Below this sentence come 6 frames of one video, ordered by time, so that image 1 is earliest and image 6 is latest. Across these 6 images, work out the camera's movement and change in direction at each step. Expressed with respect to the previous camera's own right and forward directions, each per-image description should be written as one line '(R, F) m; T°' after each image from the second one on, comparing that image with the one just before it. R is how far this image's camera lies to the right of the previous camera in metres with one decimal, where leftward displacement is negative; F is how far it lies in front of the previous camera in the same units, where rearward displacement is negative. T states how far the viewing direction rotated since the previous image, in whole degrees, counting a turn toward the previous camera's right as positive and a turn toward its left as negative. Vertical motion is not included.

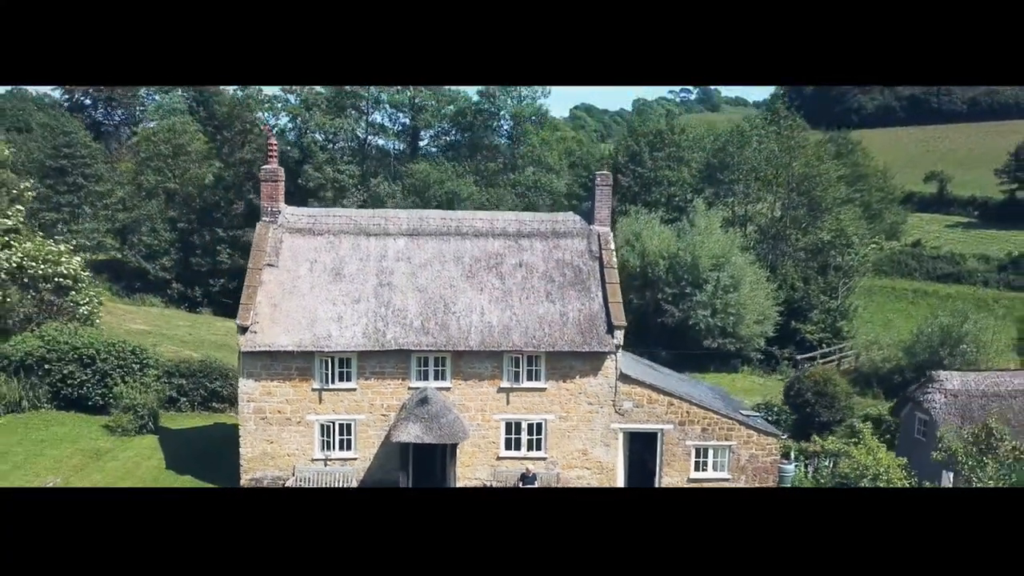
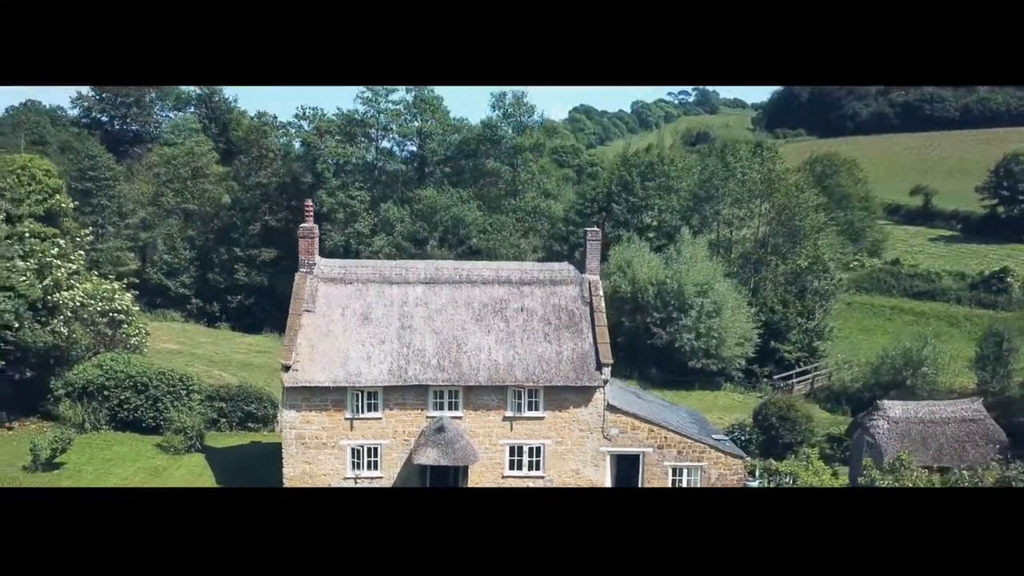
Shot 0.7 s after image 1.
(0.0, -0.4) m; 0°
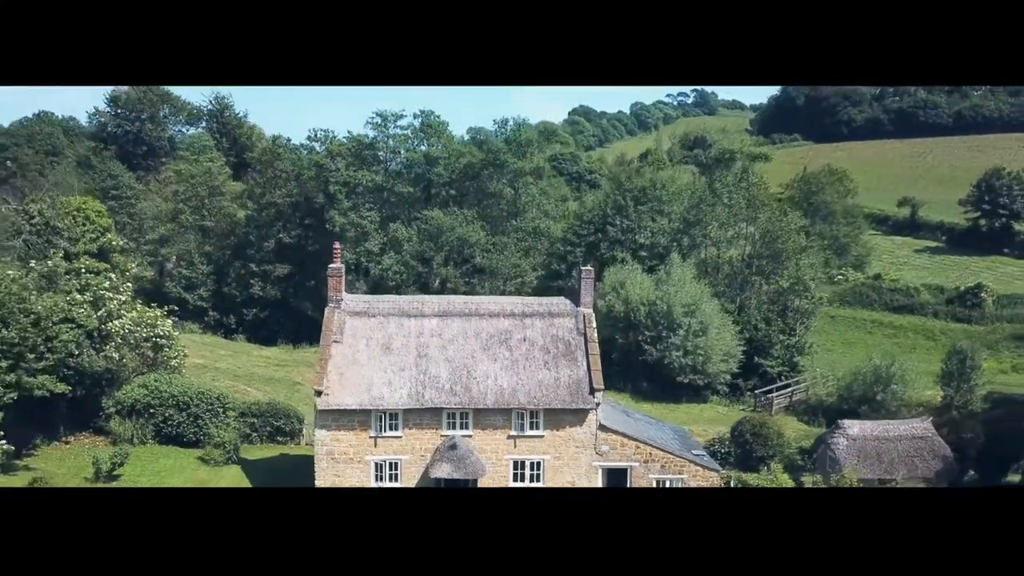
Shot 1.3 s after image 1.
(0.0, -0.4) m; 0°
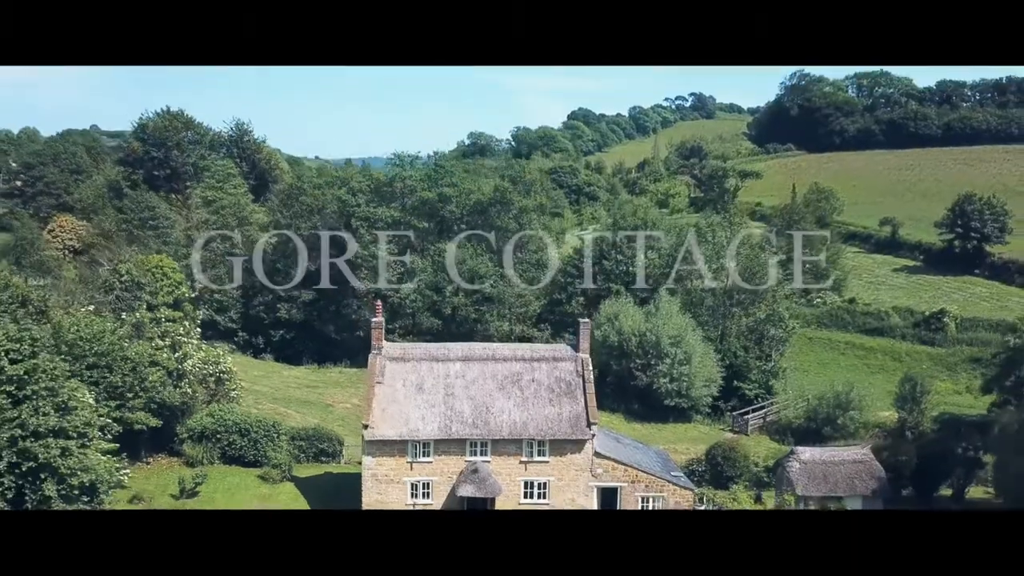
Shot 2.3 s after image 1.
(-0.1, -0.7) m; 0°
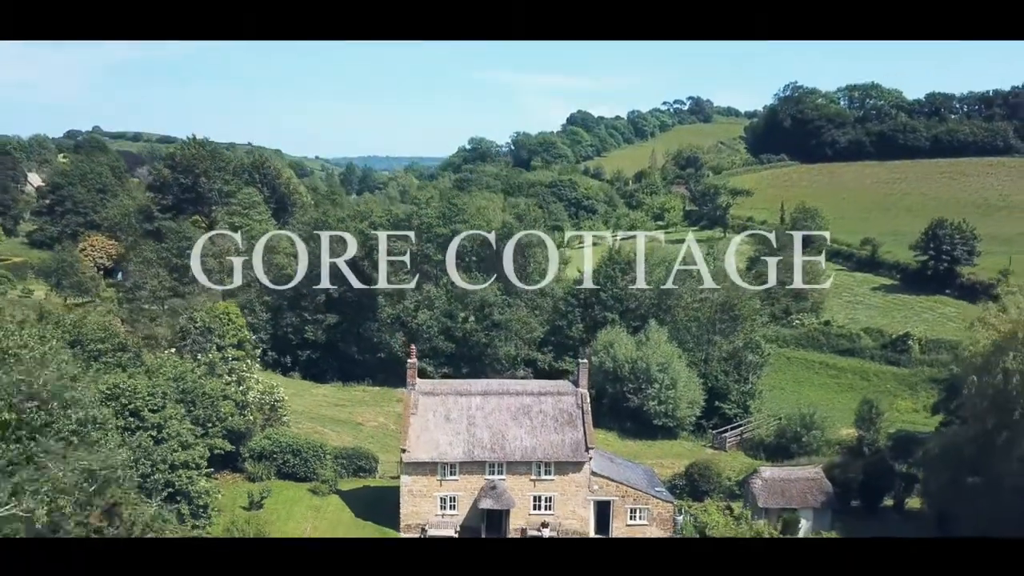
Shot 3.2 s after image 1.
(-0.1, -0.8) m; 0°
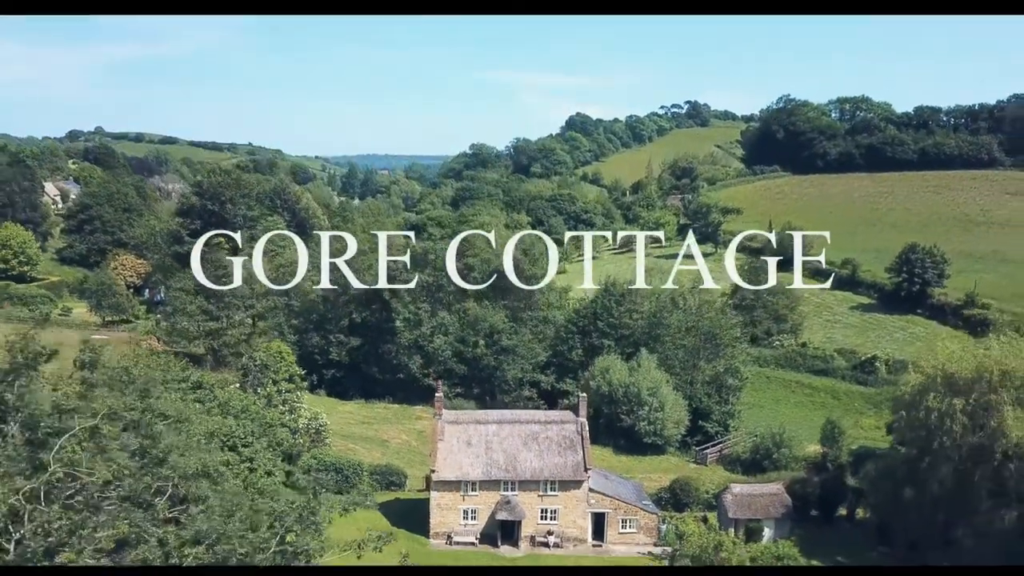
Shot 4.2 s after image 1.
(-0.1, -0.9) m; 0°
